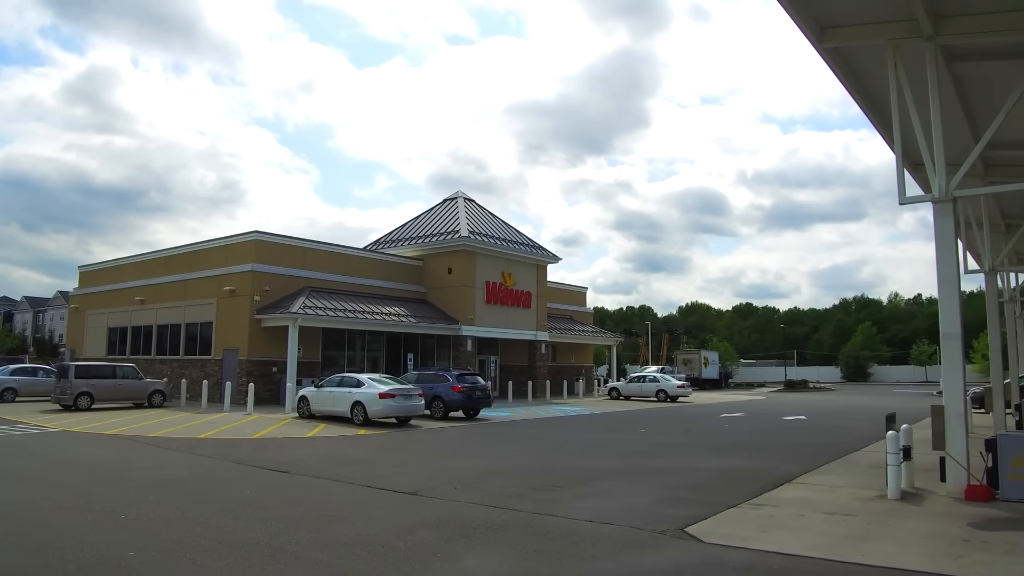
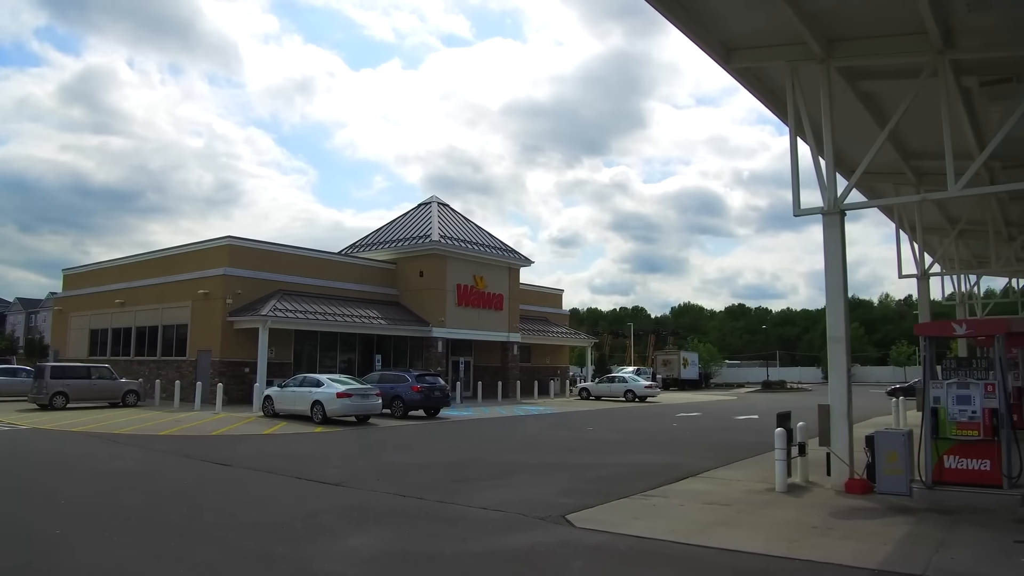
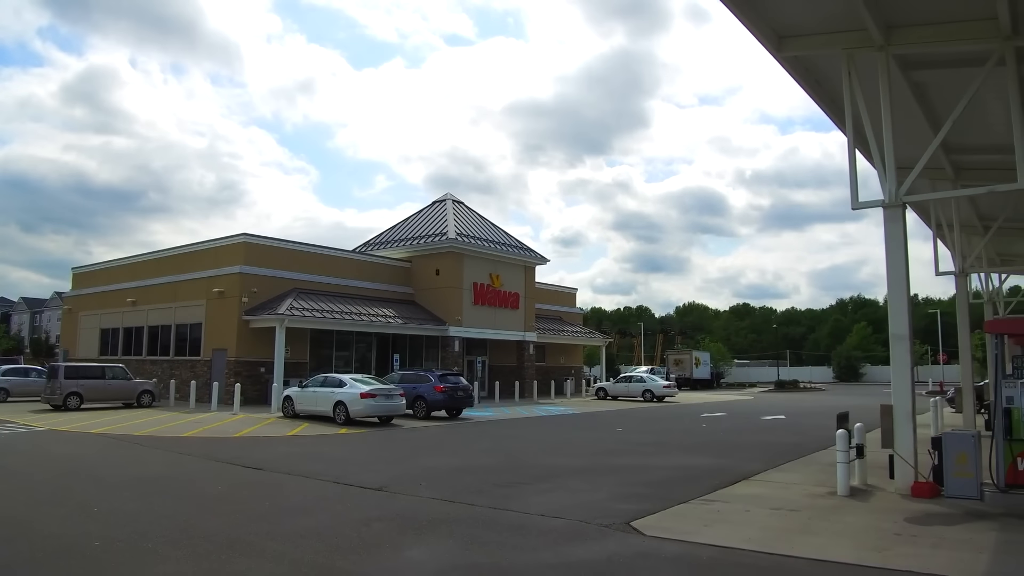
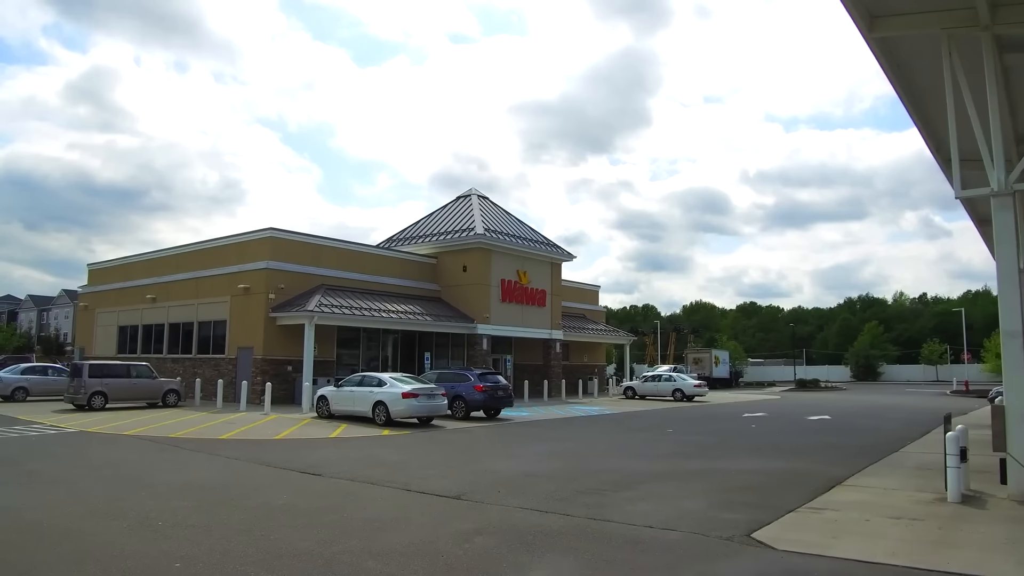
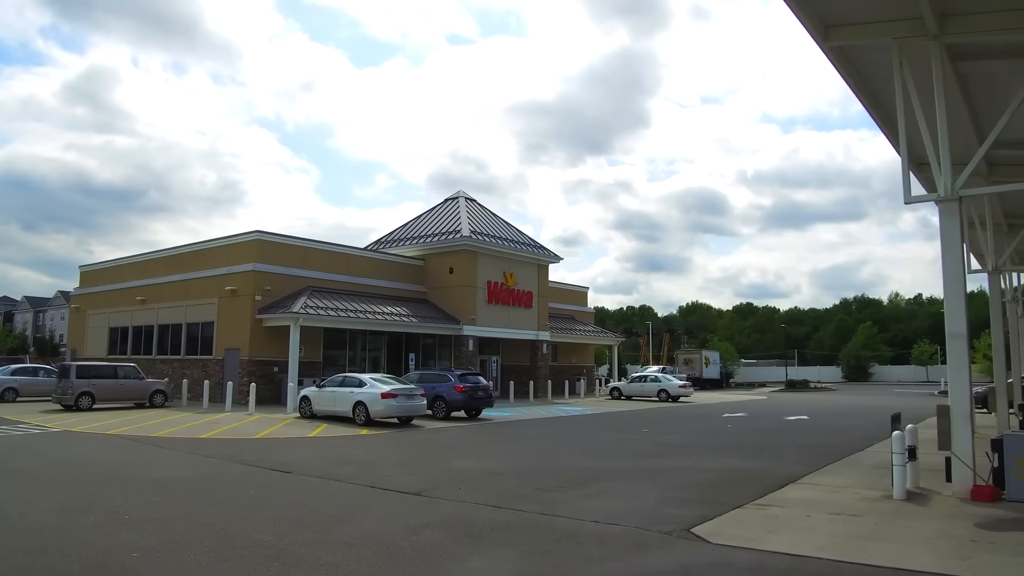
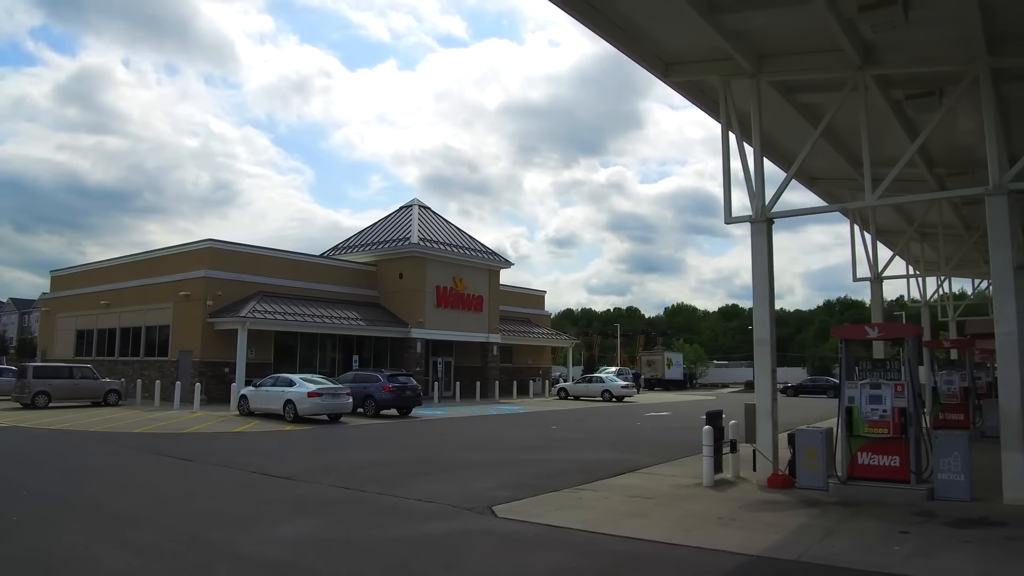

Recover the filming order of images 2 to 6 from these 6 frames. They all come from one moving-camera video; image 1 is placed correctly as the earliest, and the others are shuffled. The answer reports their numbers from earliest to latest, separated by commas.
4, 5, 3, 2, 6
